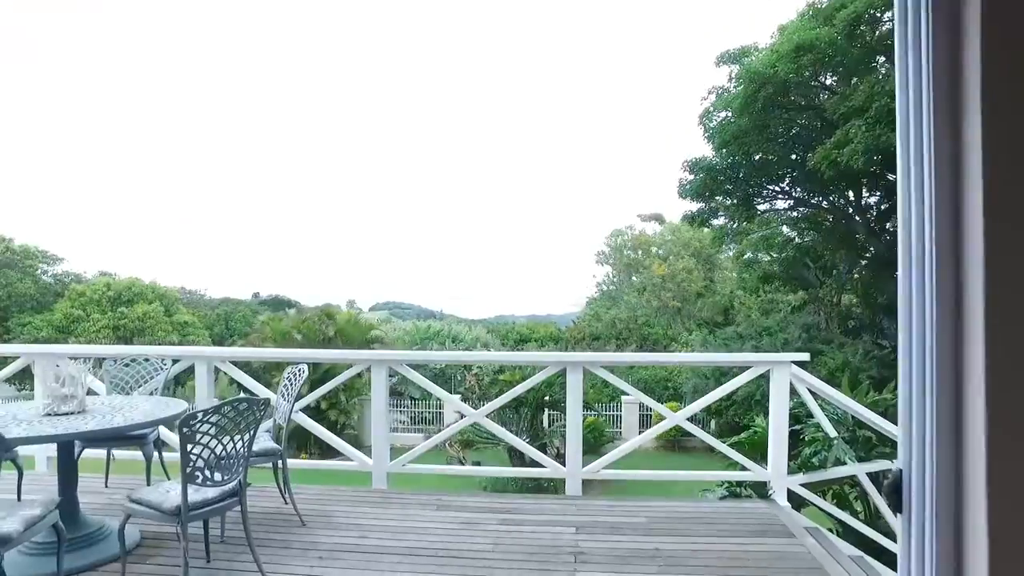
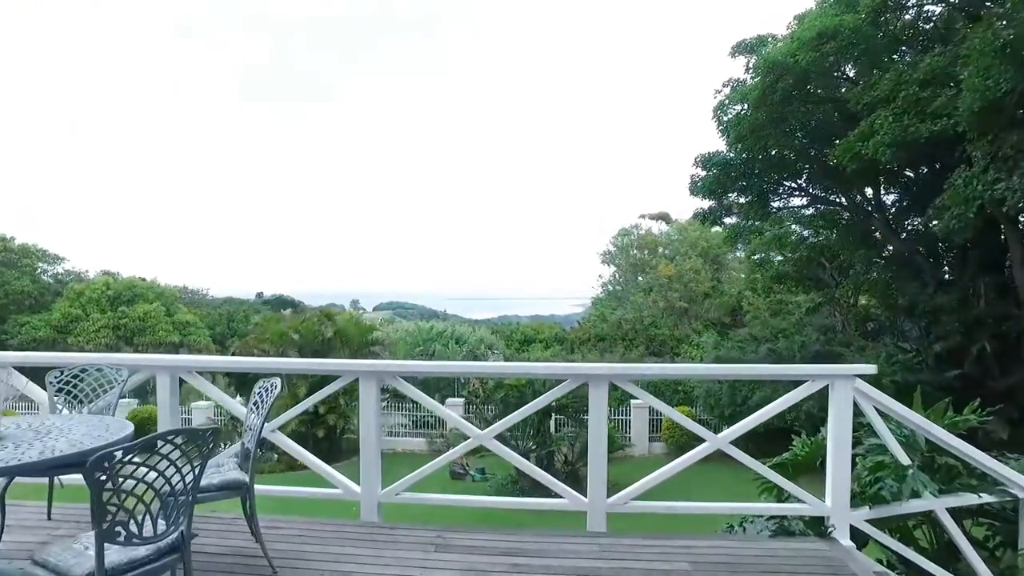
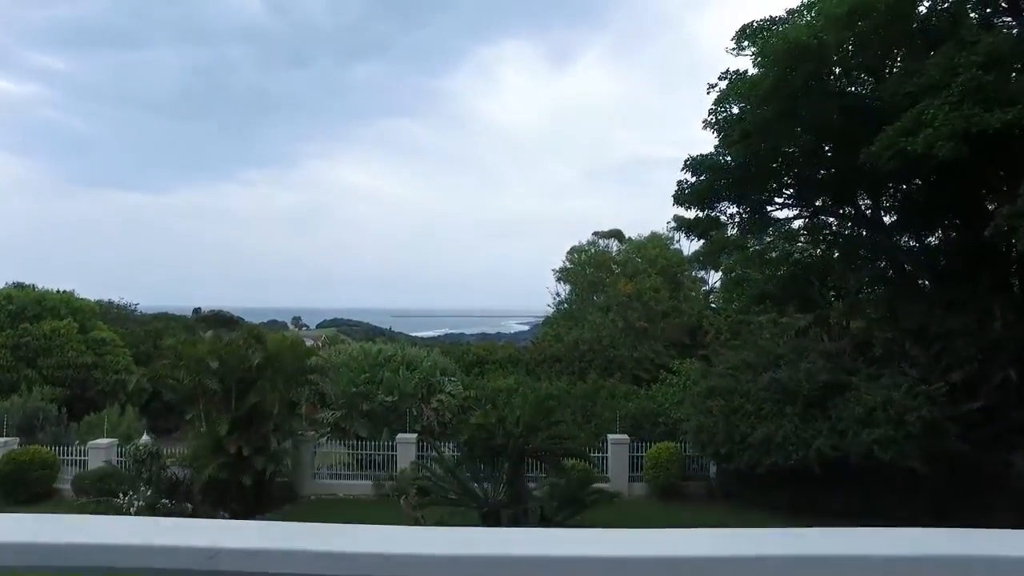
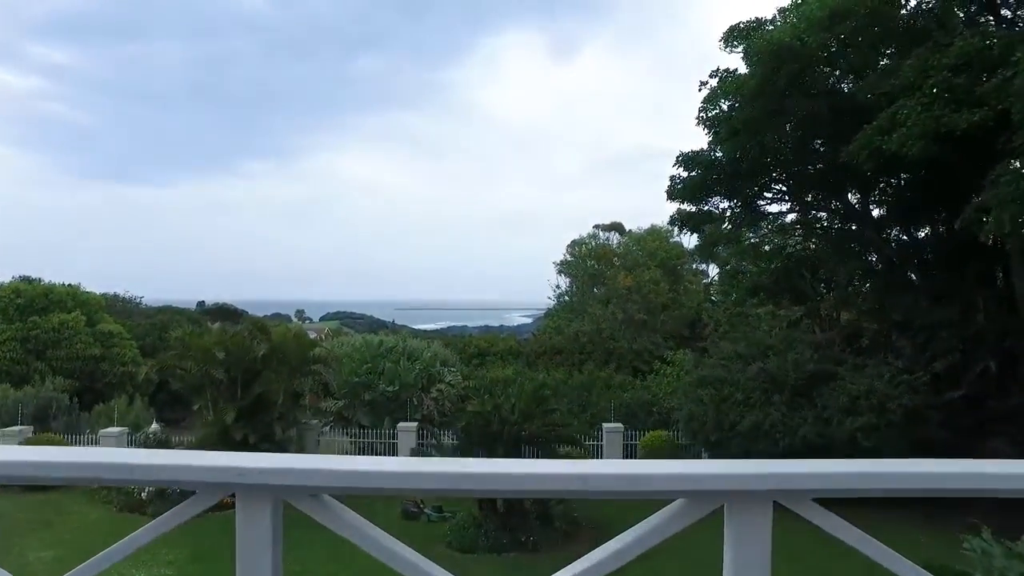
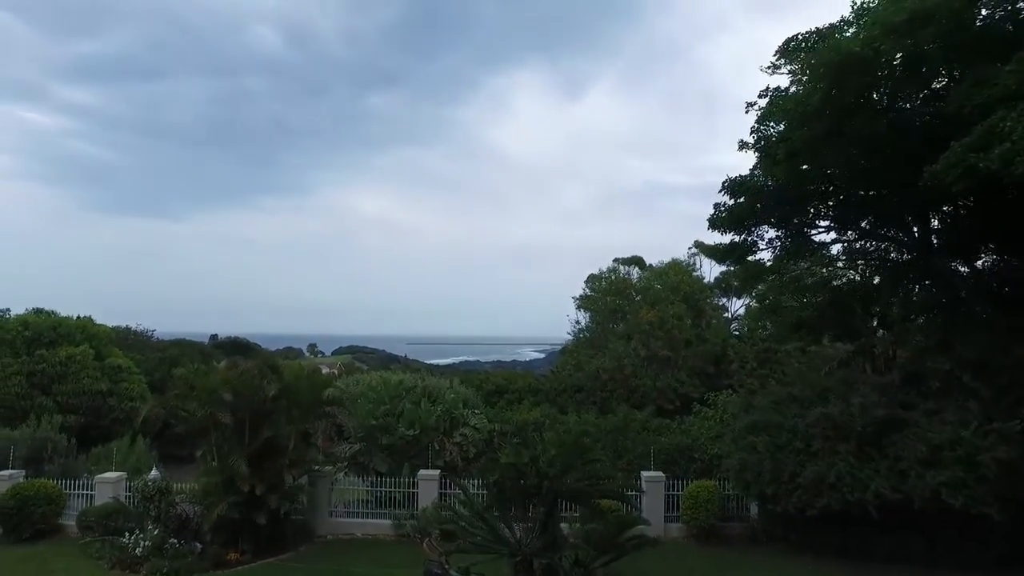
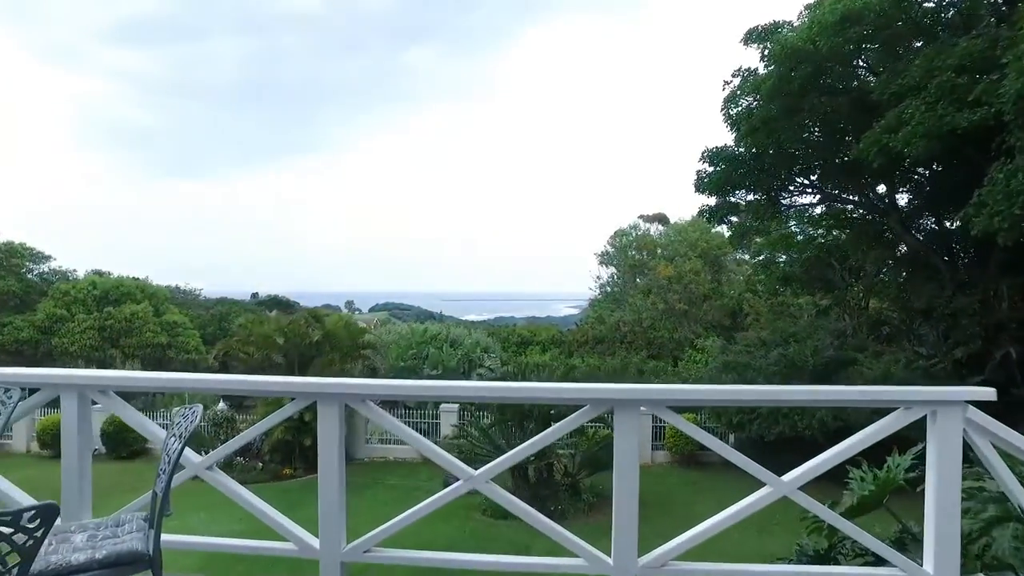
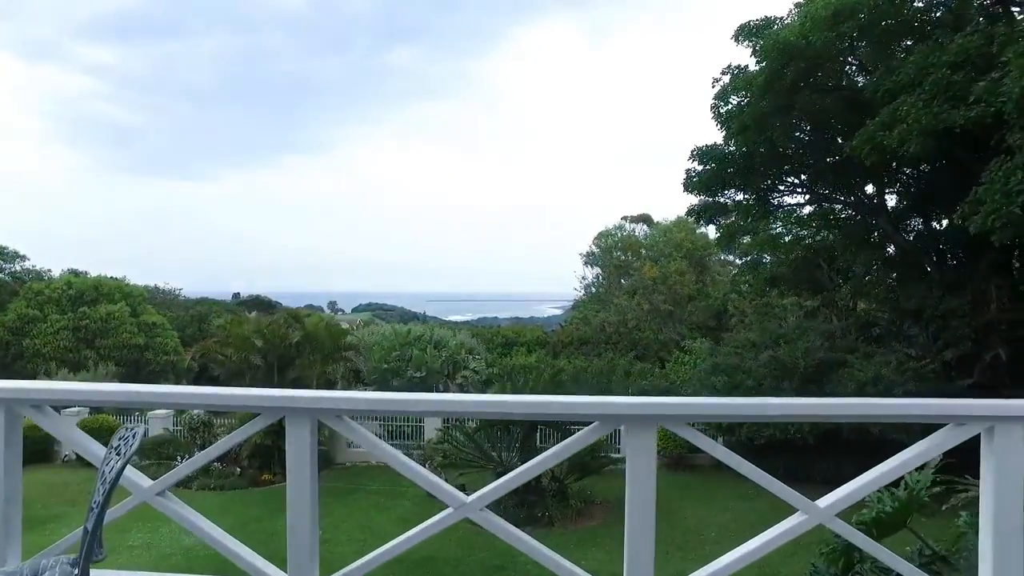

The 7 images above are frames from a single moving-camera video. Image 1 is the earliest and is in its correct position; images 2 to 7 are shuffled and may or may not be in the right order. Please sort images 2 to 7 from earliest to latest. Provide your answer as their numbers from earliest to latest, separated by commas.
2, 6, 7, 4, 3, 5
